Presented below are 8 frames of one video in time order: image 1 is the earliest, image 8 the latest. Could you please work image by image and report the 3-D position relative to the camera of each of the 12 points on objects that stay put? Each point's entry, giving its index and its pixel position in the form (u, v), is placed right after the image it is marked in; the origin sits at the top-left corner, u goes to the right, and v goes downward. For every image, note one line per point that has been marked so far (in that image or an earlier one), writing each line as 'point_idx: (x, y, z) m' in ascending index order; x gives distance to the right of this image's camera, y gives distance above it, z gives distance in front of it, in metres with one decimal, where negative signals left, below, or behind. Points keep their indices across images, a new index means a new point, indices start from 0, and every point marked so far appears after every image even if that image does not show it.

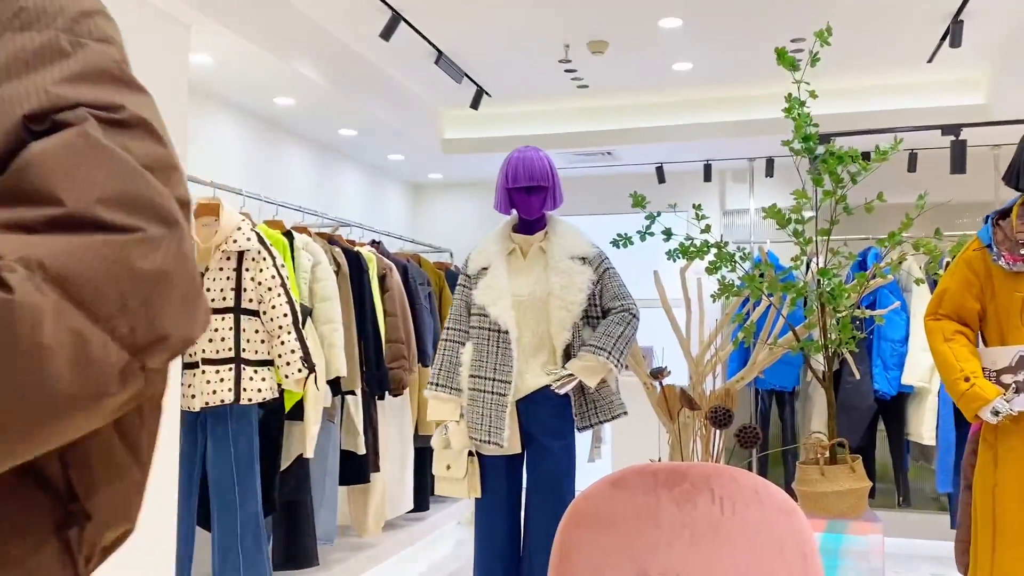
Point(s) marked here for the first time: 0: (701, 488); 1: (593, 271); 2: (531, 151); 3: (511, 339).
0: (+0.4, -0.4, +1.6) m
1: (+0.2, 0.0, +2.0) m
2: (0.0, +0.3, +2.0) m
3: (0.0, -0.1, +1.9) m
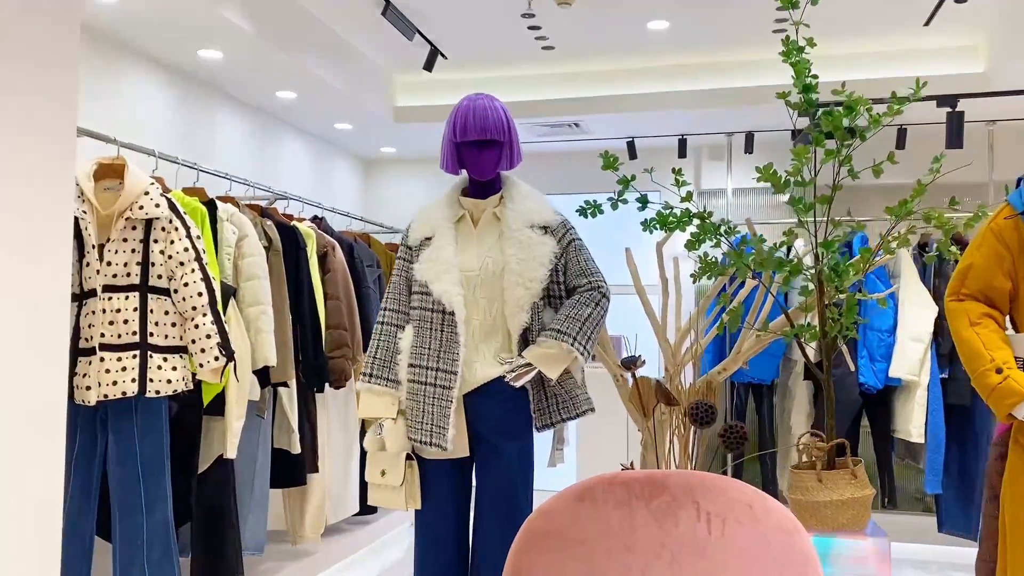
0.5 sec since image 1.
0: (+0.3, -0.3, +1.3) m
1: (+0.1, +0.1, +1.7) m
2: (-0.1, +0.4, +1.7) m
3: (-0.1, -0.1, +1.6) m
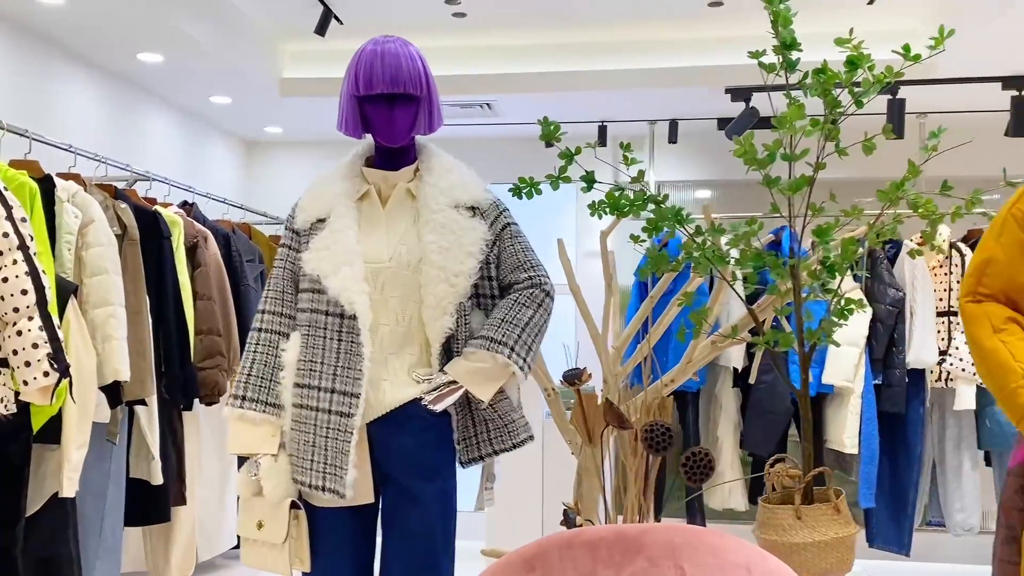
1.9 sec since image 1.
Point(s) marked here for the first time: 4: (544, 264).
0: (+0.2, -0.3, +1.0) m
1: (0.0, +0.1, +1.3) m
2: (-0.2, +0.4, +1.3) m
3: (-0.2, -0.1, +1.2) m
4: (0.0, 0.0, +1.3) m
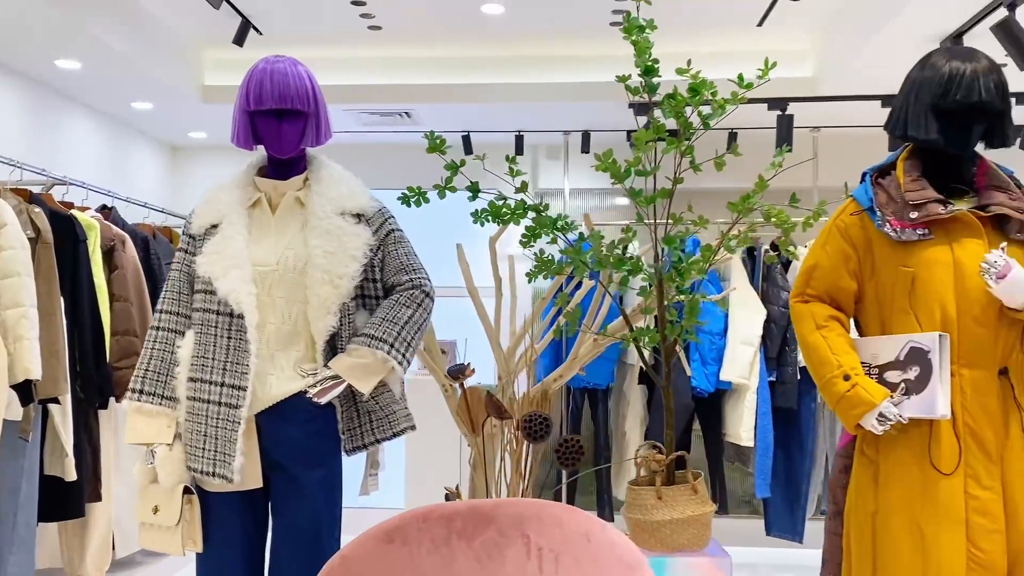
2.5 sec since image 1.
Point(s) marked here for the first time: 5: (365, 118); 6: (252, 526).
0: (0.0, -0.3, +1.1) m
1: (-0.2, +0.1, +1.4) m
2: (-0.4, +0.4, +1.4) m
3: (-0.4, -0.1, +1.3) m
4: (-0.1, 0.0, +1.5) m
5: (-0.6, +0.6, +3.2) m
6: (-0.4, -0.4, +1.4) m
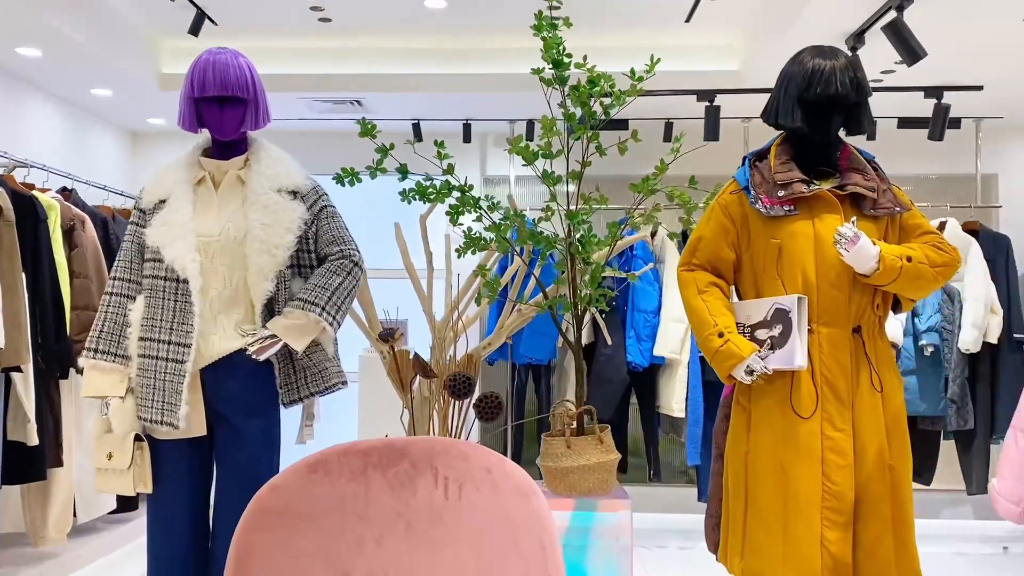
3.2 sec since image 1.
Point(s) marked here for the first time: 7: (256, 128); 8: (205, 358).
0: (-0.1, -0.3, +1.3) m
1: (-0.4, +0.1, +1.6) m
2: (-0.5, +0.4, +1.6) m
3: (-0.6, 0.0, +1.5) m
4: (-0.3, +0.1, +1.6) m
5: (-0.8, +0.7, +3.4) m
6: (-0.6, -0.3, +1.5) m
7: (-0.5, +0.3, +1.6) m
8: (-0.5, -0.1, +1.5) m
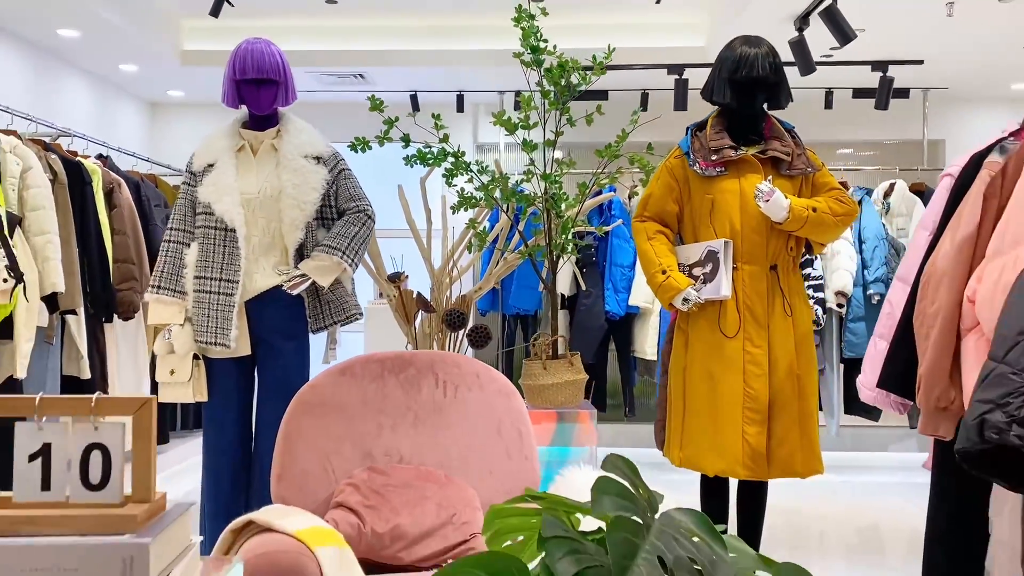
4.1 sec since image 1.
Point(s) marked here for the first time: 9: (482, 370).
0: (-0.2, -0.2, +1.7) m
1: (-0.4, +0.3, +1.9) m
2: (-0.5, +0.5, +1.9) m
3: (-0.6, +0.1, +1.9) m
4: (-0.3, +0.2, +2.0) m
5: (-0.8, +0.9, +3.7) m
6: (-0.6, -0.2, +1.9) m
7: (-0.5, +0.4, +1.9) m
8: (-0.6, 0.0, +1.9) m
9: (-0.1, -0.2, +1.7) m
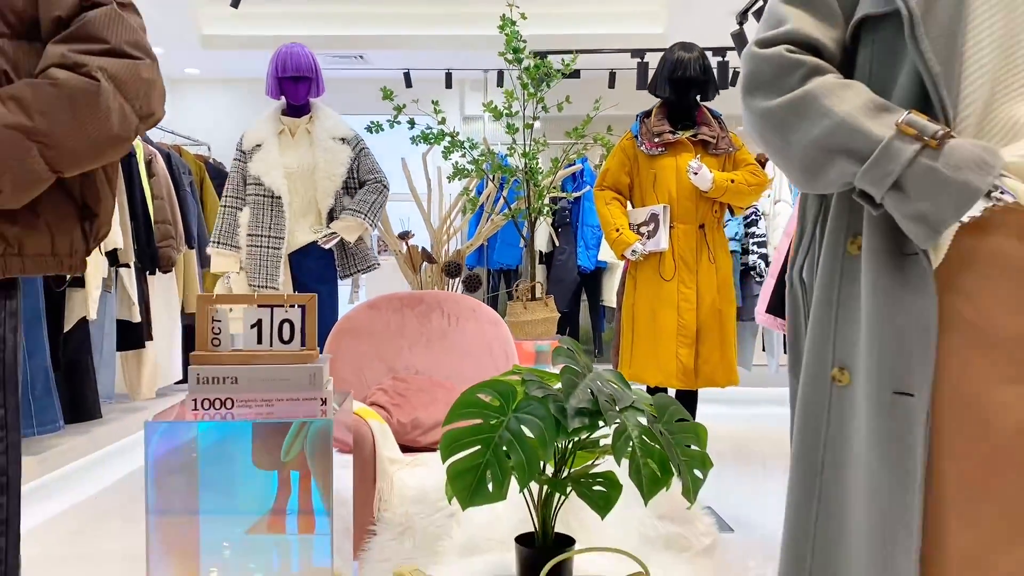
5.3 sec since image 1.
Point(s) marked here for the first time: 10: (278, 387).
0: (-0.2, -0.1, +2.2) m
1: (-0.5, +0.4, +2.4) m
2: (-0.6, +0.7, +2.4) m
3: (-0.6, +0.2, +2.4) m
4: (-0.4, +0.3, +2.5) m
5: (-0.9, +1.1, +4.1) m
6: (-0.6, -0.1, +2.4) m
7: (-0.5, +0.5, +2.4) m
8: (-0.6, +0.1, +2.4) m
9: (-0.1, 0.0, +2.2) m
10: (-0.3, -0.1, +1.1) m
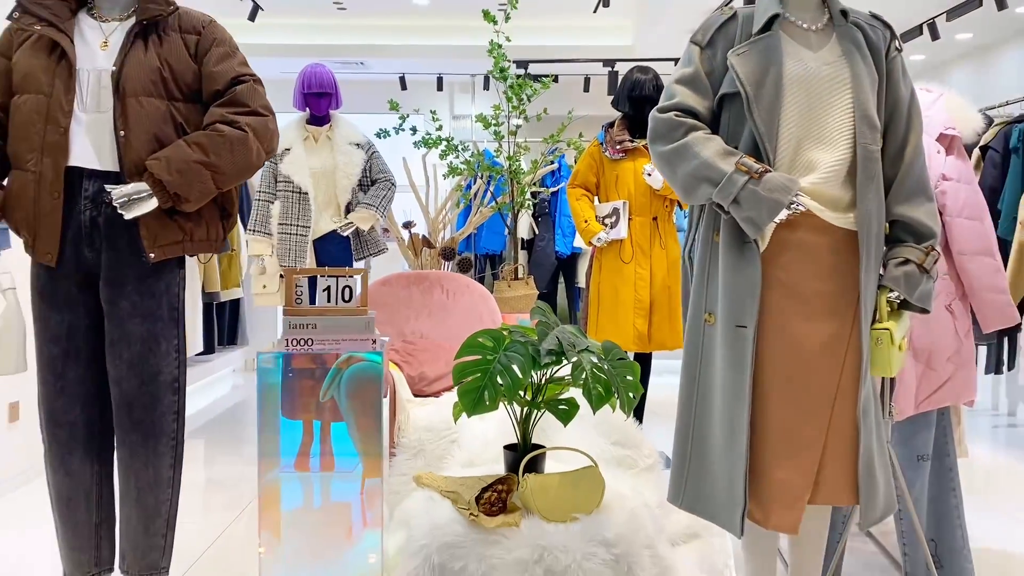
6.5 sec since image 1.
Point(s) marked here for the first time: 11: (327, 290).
0: (-0.2, 0.0, +2.7) m
1: (-0.5, +0.5, +2.9) m
2: (-0.6, +0.7, +2.8) m
3: (-0.7, +0.3, +2.8) m
4: (-0.4, +0.4, +3.0) m
5: (-1.0, +1.2, +4.6) m
6: (-0.7, 0.0, +2.9) m
7: (-0.6, +0.6, +2.9) m
8: (-0.6, +0.2, +2.9) m
9: (-0.1, 0.0, +2.7) m
10: (-0.3, -0.1, +1.6) m
11: (-0.4, 0.0, +1.6) m
